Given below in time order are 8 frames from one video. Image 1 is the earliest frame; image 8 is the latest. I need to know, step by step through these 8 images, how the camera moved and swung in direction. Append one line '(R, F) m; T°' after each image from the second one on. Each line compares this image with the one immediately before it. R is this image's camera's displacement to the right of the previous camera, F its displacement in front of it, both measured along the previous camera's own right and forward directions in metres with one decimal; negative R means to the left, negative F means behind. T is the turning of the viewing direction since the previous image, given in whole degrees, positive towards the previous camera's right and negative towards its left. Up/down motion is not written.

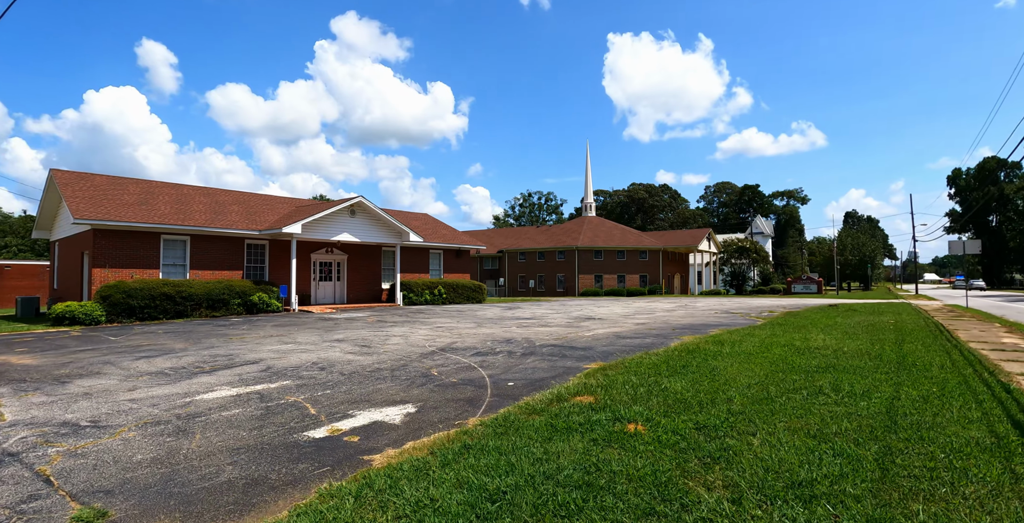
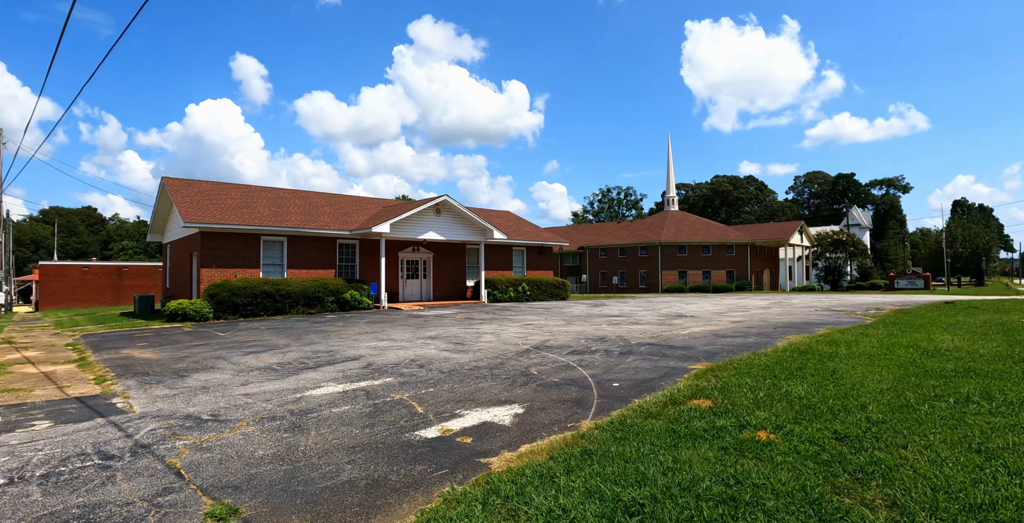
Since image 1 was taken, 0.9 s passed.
(-0.5, +0.4) m; -7°
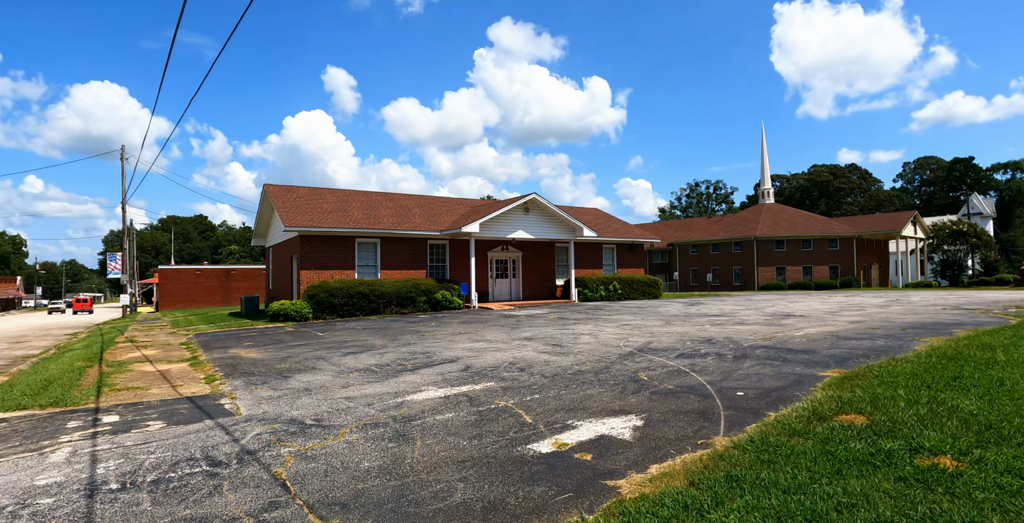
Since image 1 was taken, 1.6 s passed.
(-0.4, +0.6) m; -8°
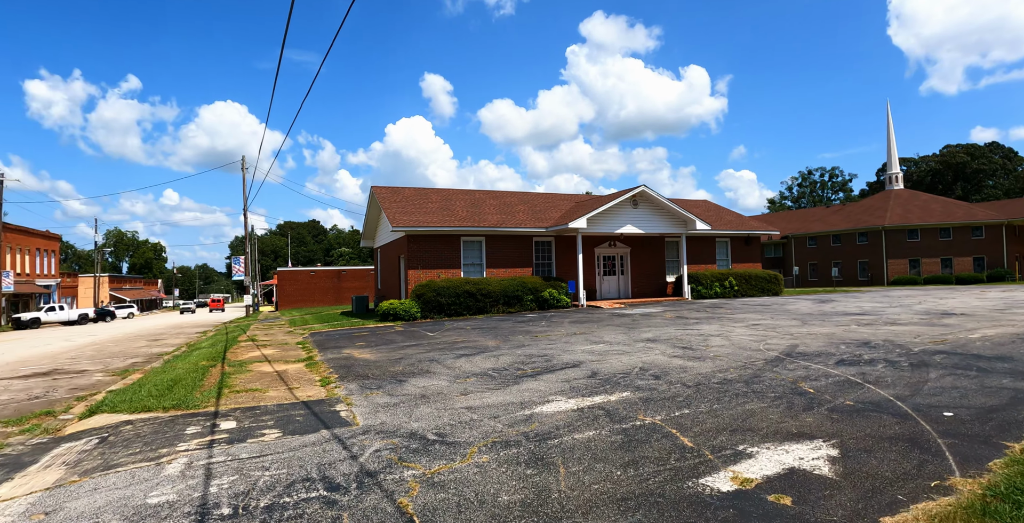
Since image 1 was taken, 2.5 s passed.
(-0.5, +0.9) m; -10°
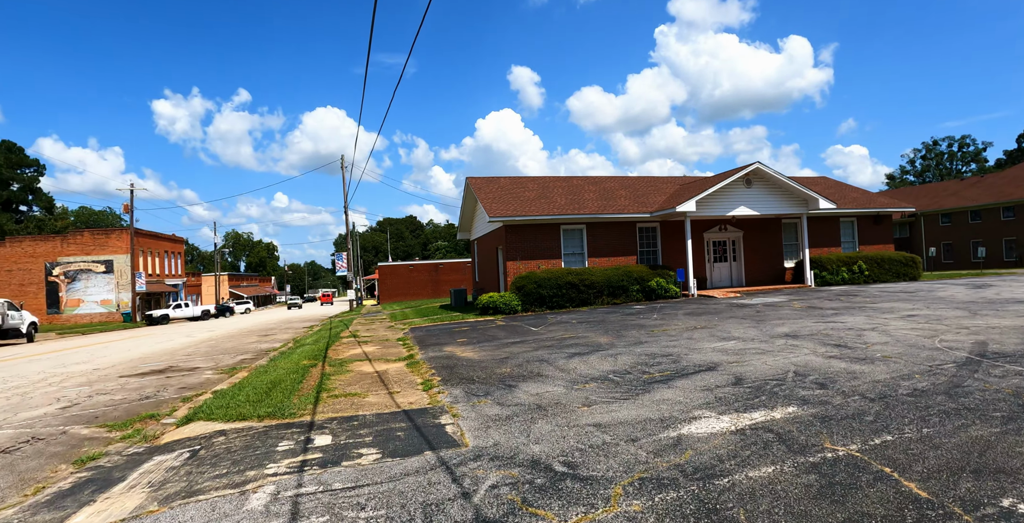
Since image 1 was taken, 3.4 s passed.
(-0.4, +1.1) m; -10°
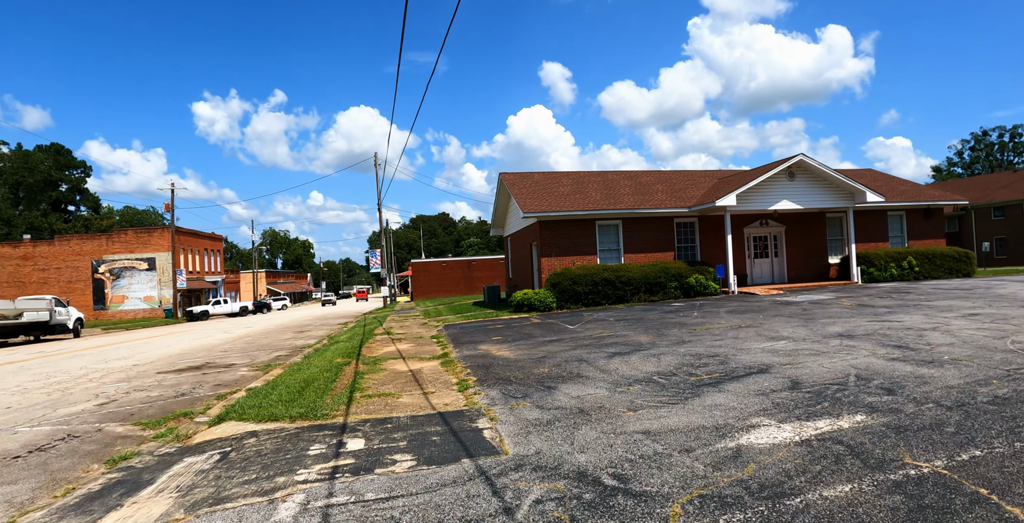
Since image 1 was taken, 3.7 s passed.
(-0.1, +0.3) m; -3°
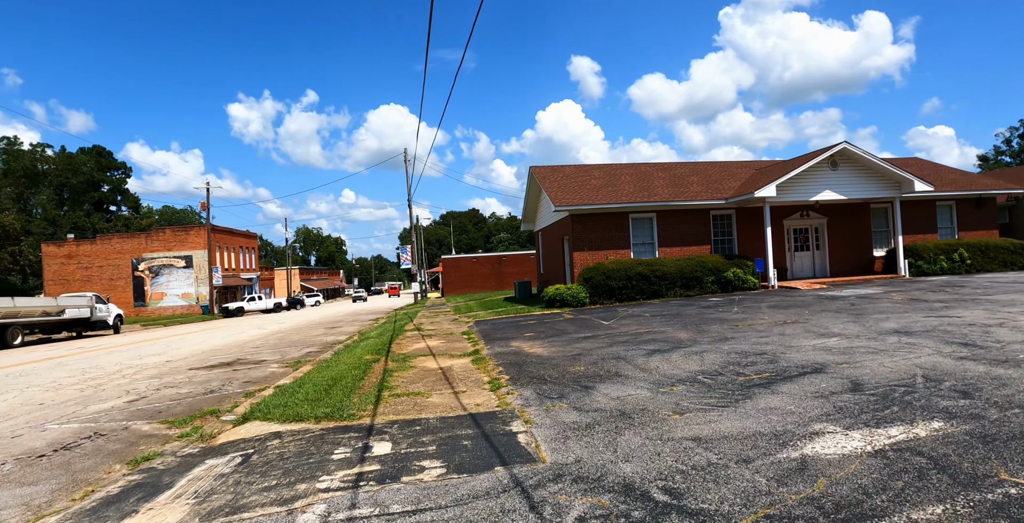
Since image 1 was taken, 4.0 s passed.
(0.0, +0.3) m; -3°
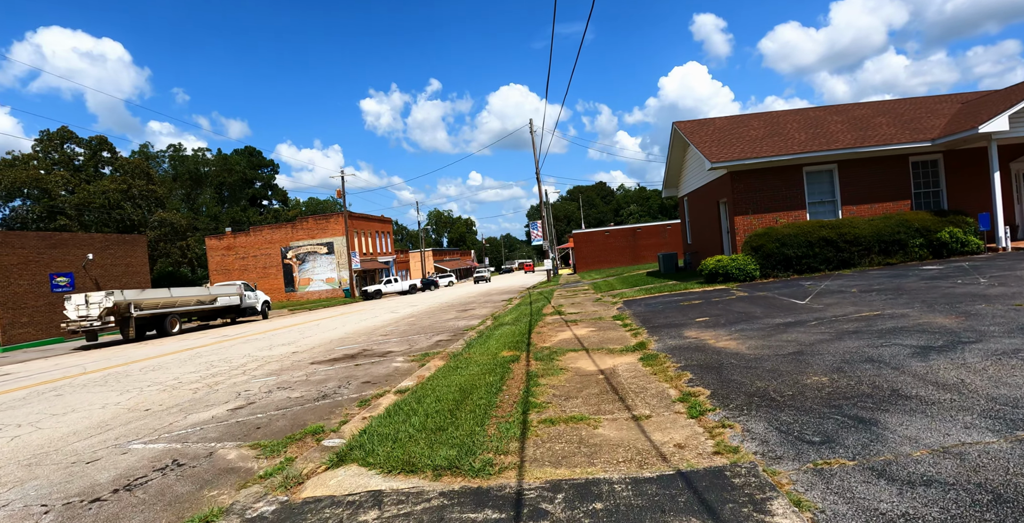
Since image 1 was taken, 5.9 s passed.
(-0.6, +2.0) m; -13°
